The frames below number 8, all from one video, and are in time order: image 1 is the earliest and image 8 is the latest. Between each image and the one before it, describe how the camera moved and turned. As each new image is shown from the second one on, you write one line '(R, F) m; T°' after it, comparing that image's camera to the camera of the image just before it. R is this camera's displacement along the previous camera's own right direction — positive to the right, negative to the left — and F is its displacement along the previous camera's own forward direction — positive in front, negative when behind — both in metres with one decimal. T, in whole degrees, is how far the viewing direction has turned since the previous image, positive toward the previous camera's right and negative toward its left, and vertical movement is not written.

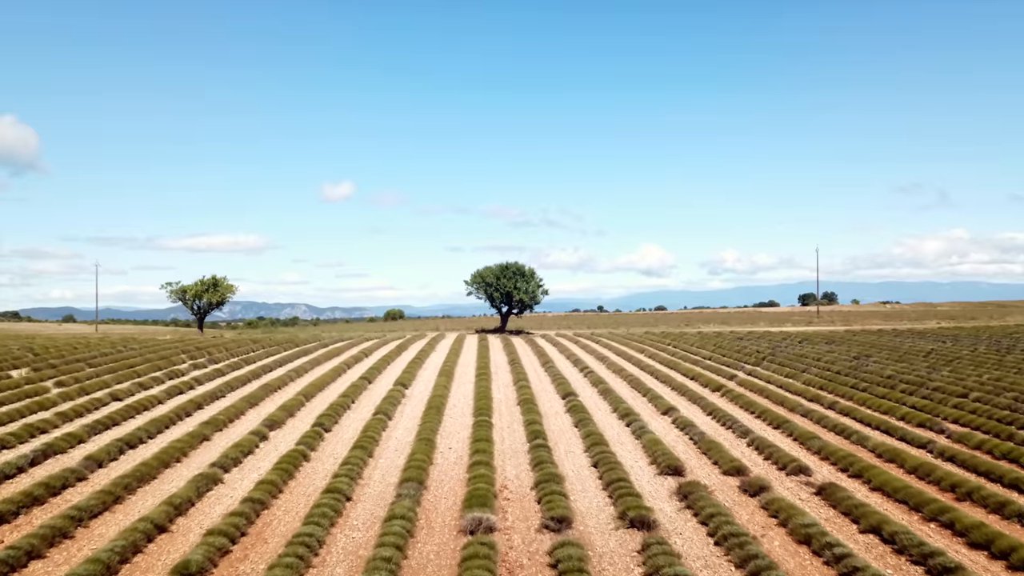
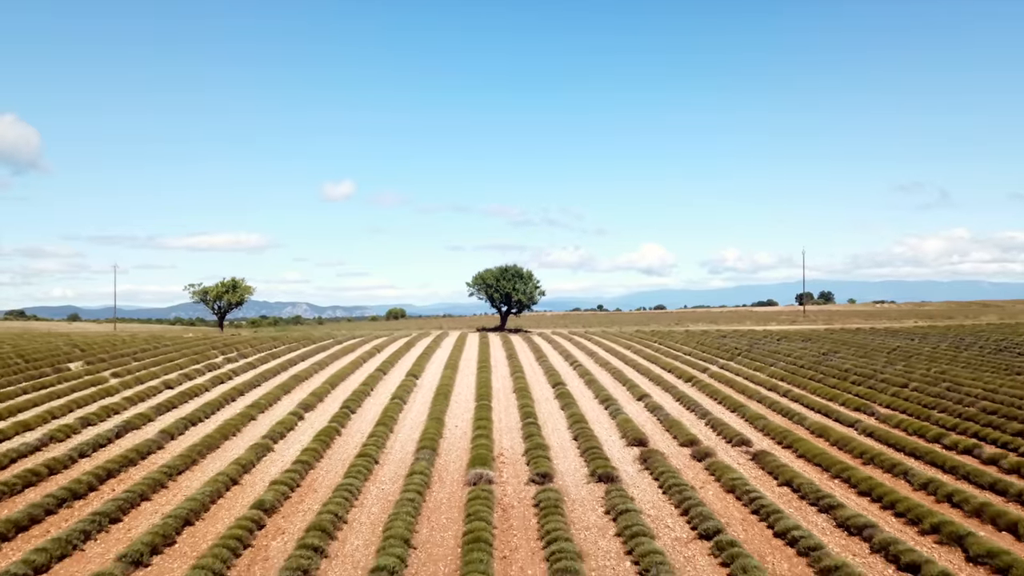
(+0.2, -5.0) m; 0°
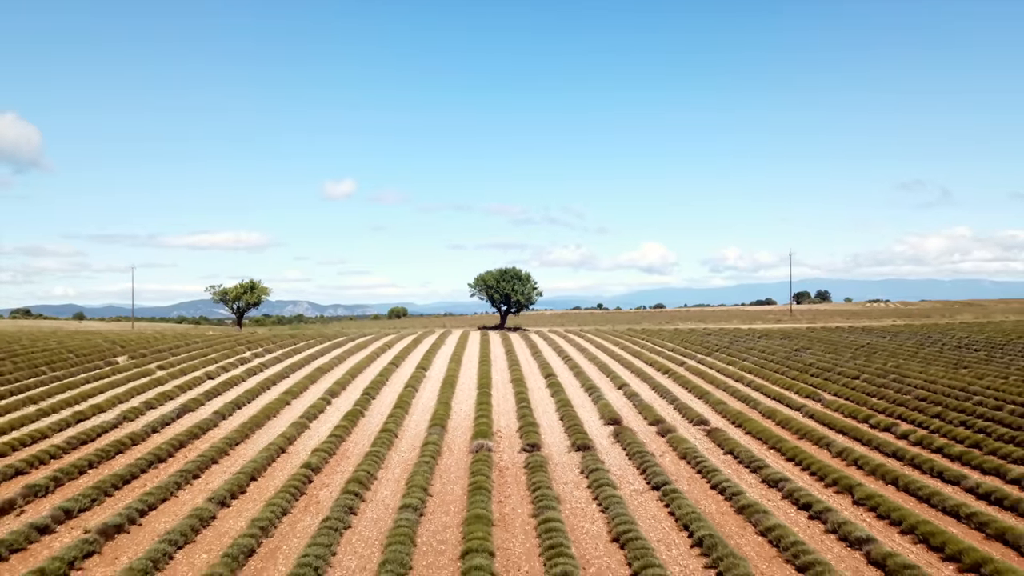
(+0.2, -5.3) m; 0°
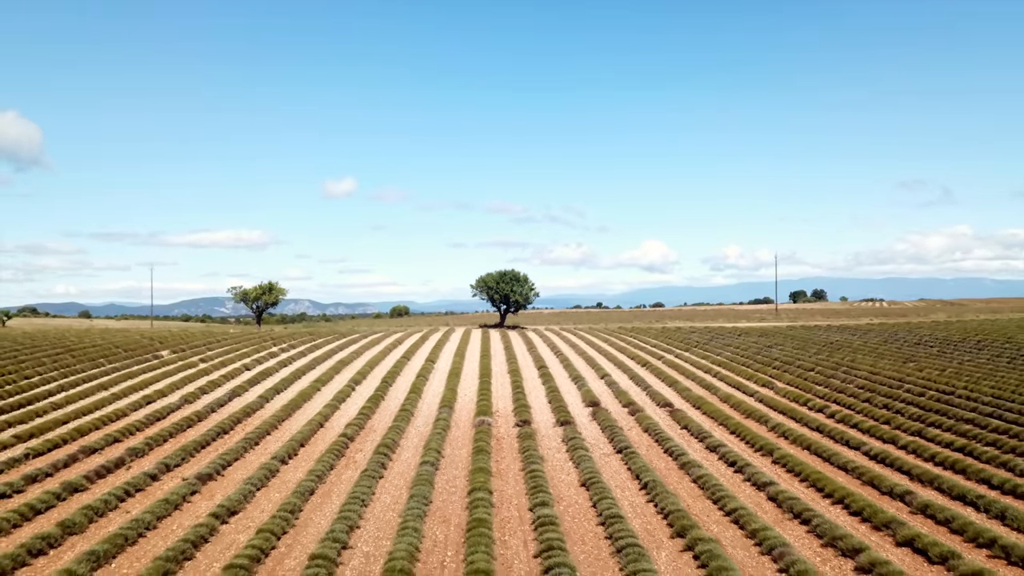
(+0.3, -6.3) m; 0°
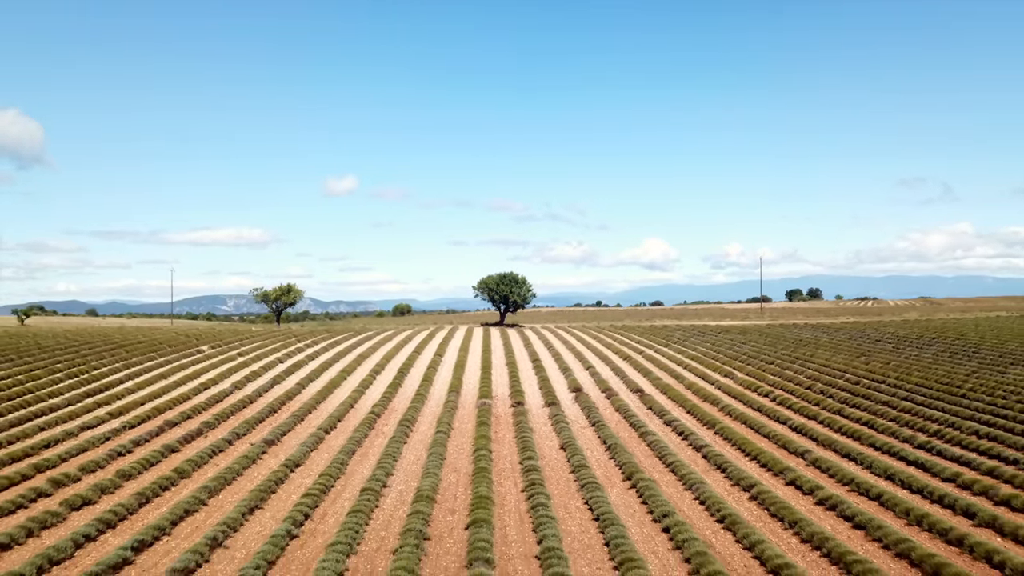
(+0.3, -7.4) m; 0°
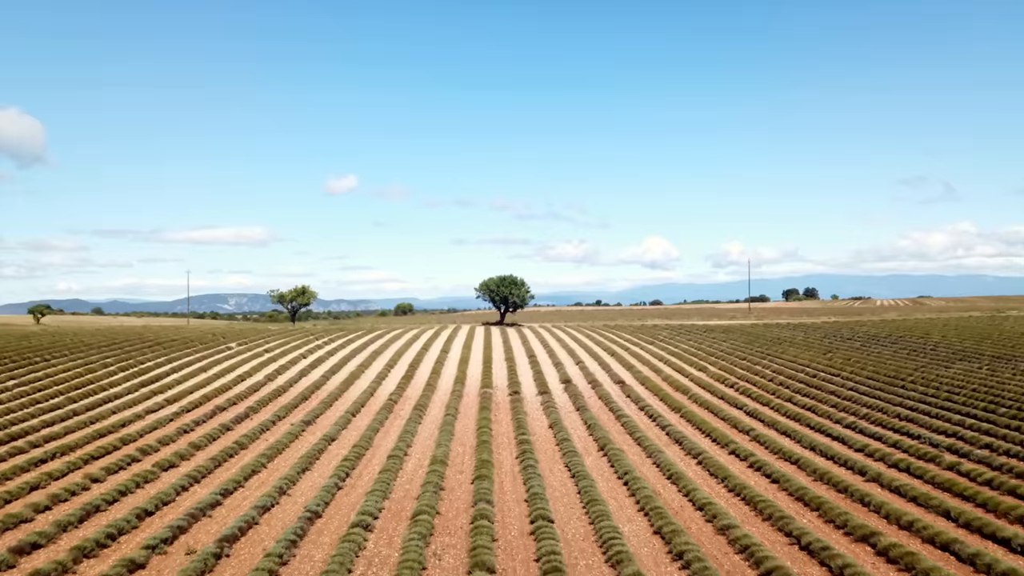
(+0.3, -6.6) m; 0°
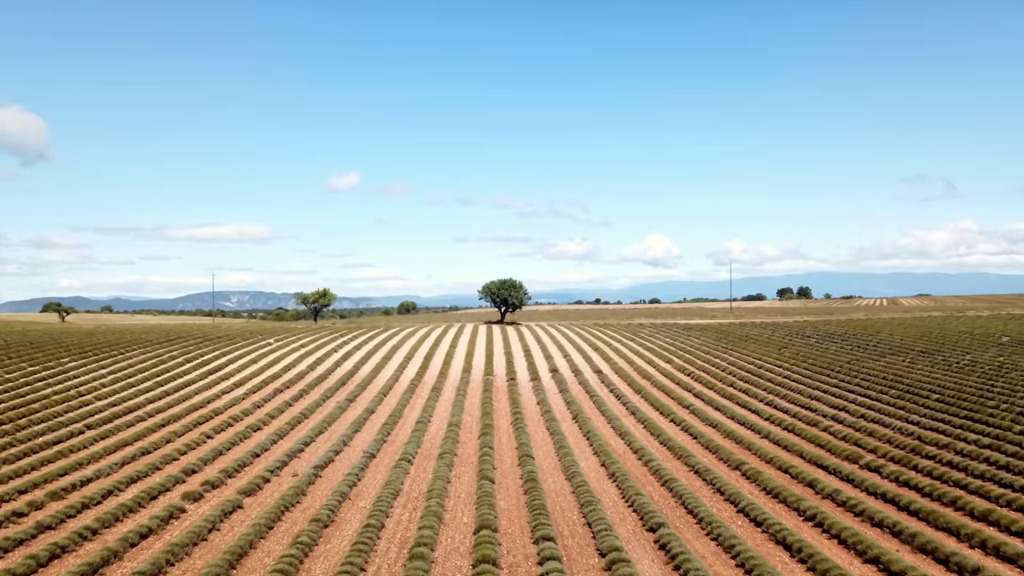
(+0.4, -11.4) m; 0°
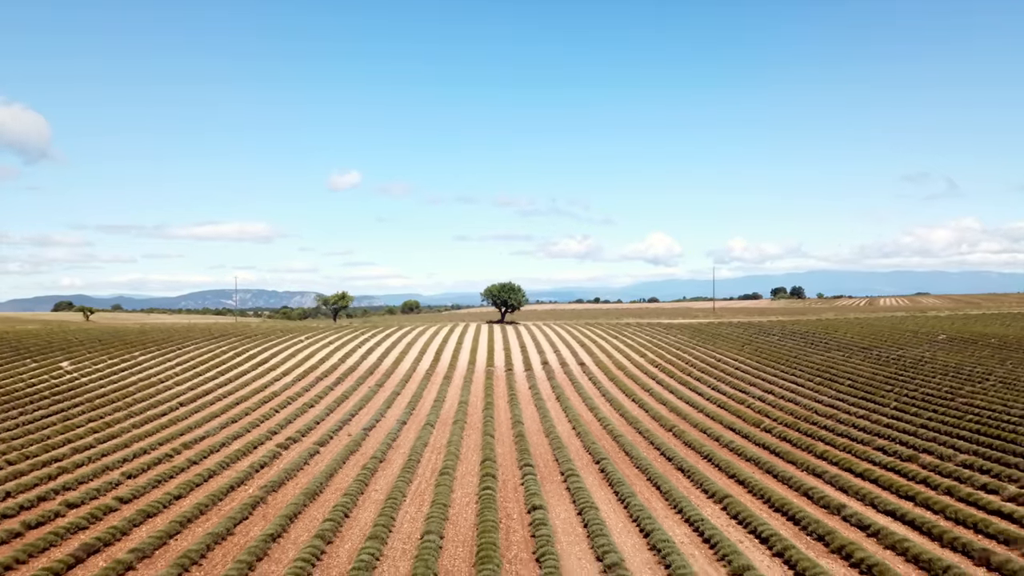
(+0.5, -12.3) m; 0°
